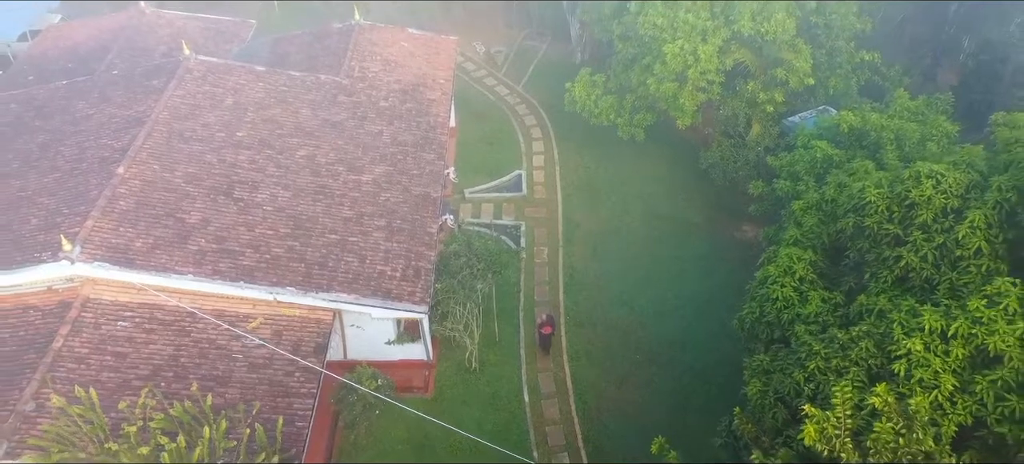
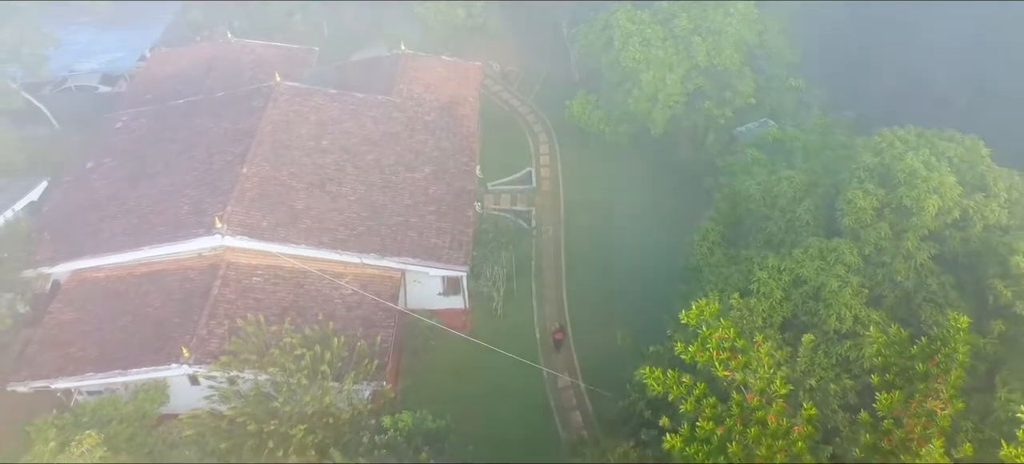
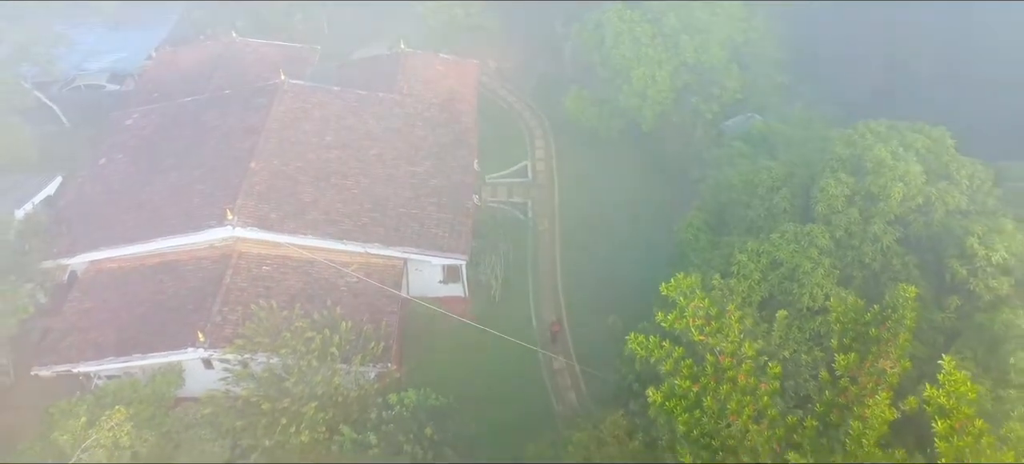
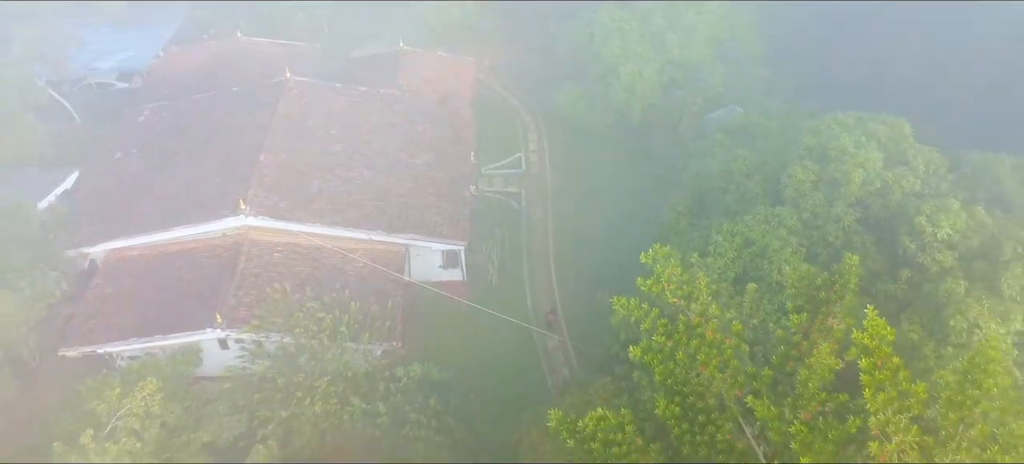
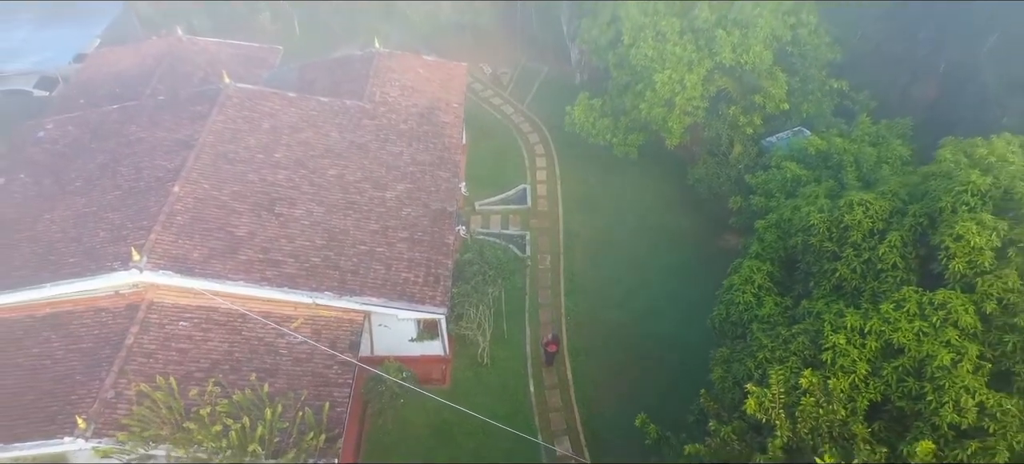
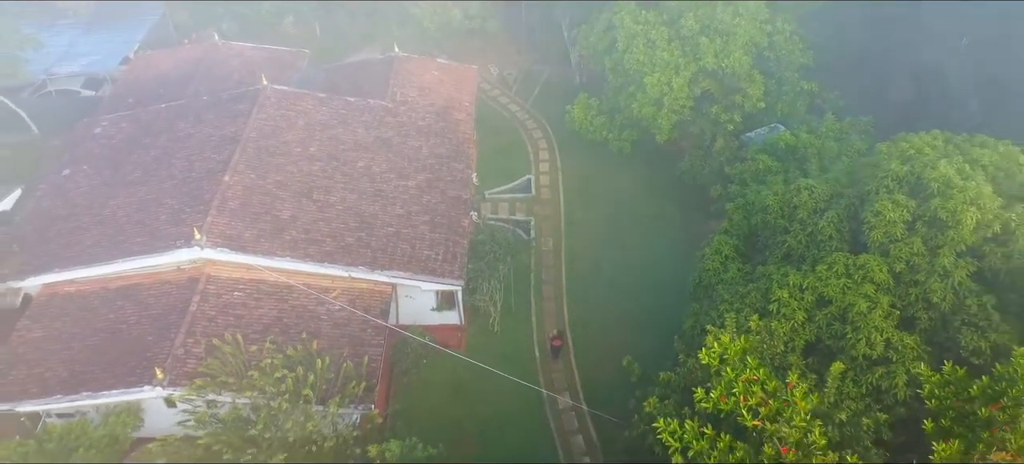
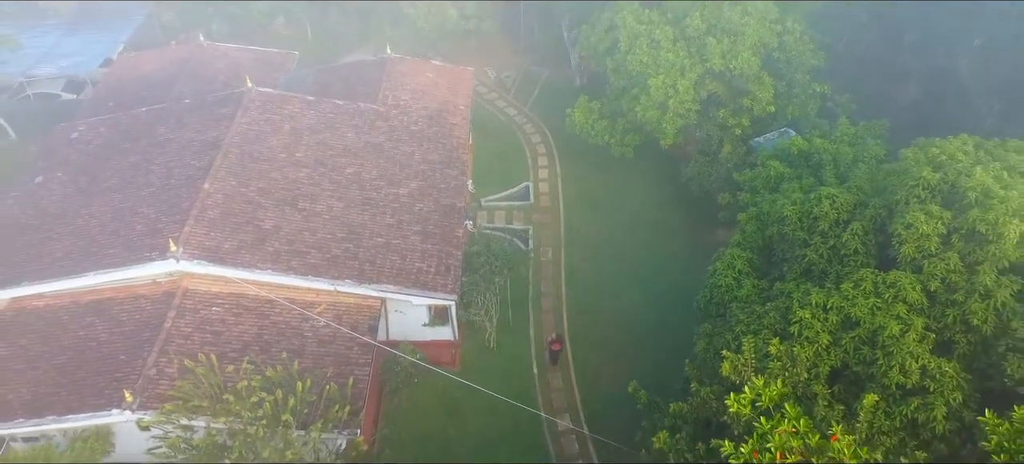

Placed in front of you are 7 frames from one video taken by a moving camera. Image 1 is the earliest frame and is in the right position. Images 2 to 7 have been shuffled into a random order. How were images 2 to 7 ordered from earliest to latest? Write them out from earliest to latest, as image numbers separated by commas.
5, 7, 6, 2, 3, 4
